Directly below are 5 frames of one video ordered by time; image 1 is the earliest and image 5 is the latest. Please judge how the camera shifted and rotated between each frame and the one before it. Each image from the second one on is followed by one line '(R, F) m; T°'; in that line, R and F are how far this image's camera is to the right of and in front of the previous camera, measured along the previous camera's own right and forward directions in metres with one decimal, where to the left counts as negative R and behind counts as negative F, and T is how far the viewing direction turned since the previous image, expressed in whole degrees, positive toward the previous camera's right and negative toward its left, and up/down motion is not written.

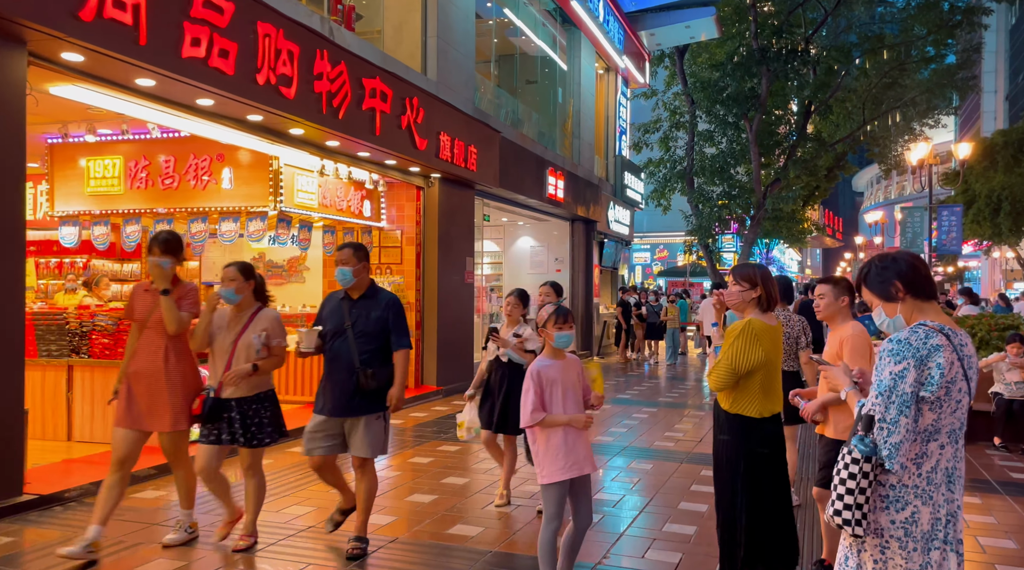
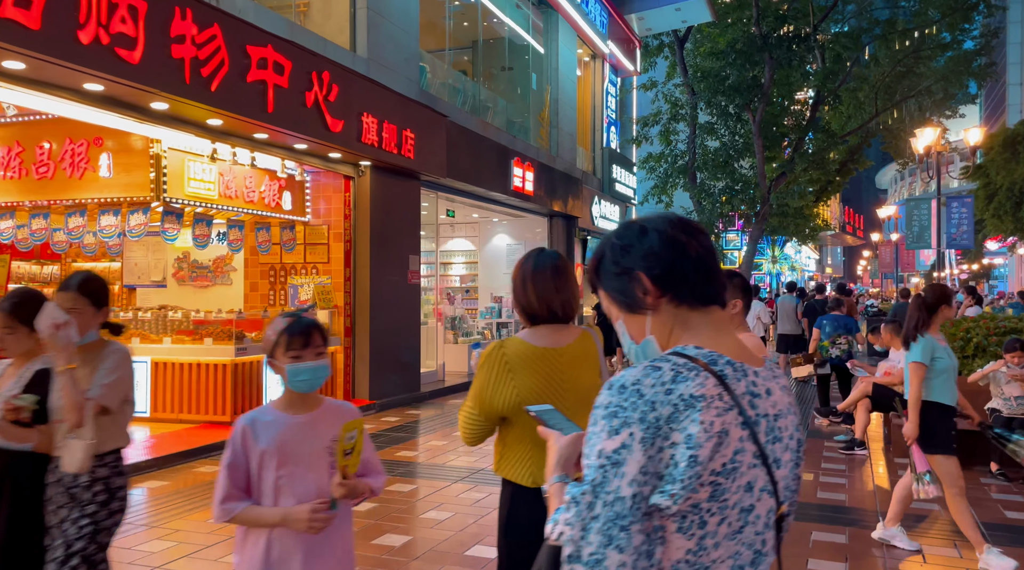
(+0.9, +1.2) m; -2°
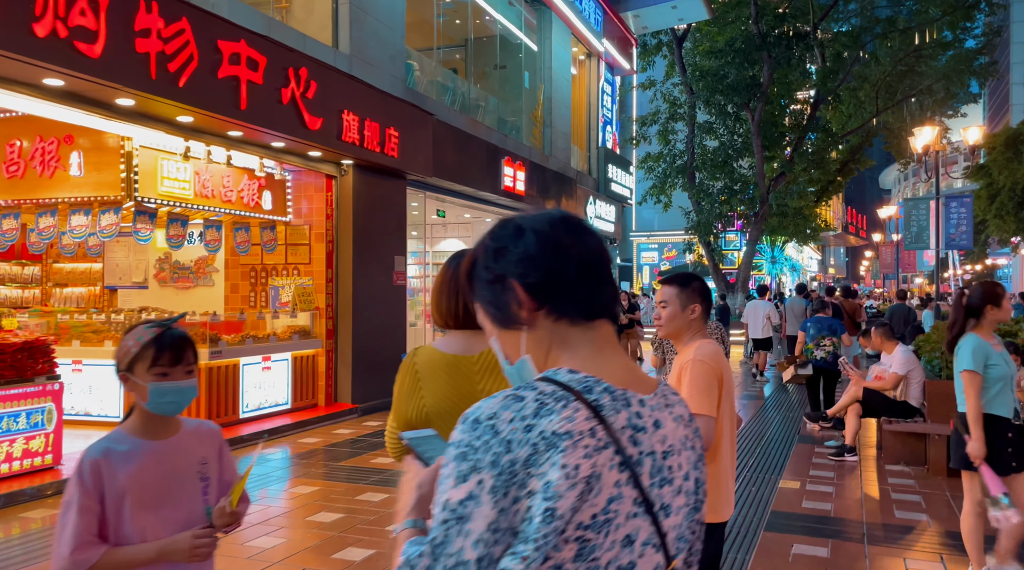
(+0.2, +0.2) m; 0°
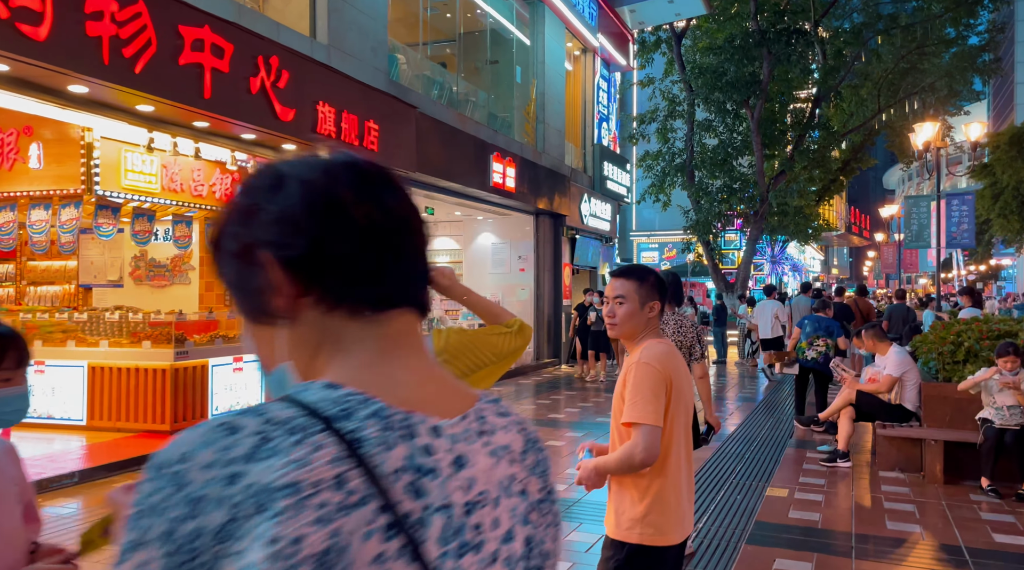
(+0.2, +0.3) m; 0°
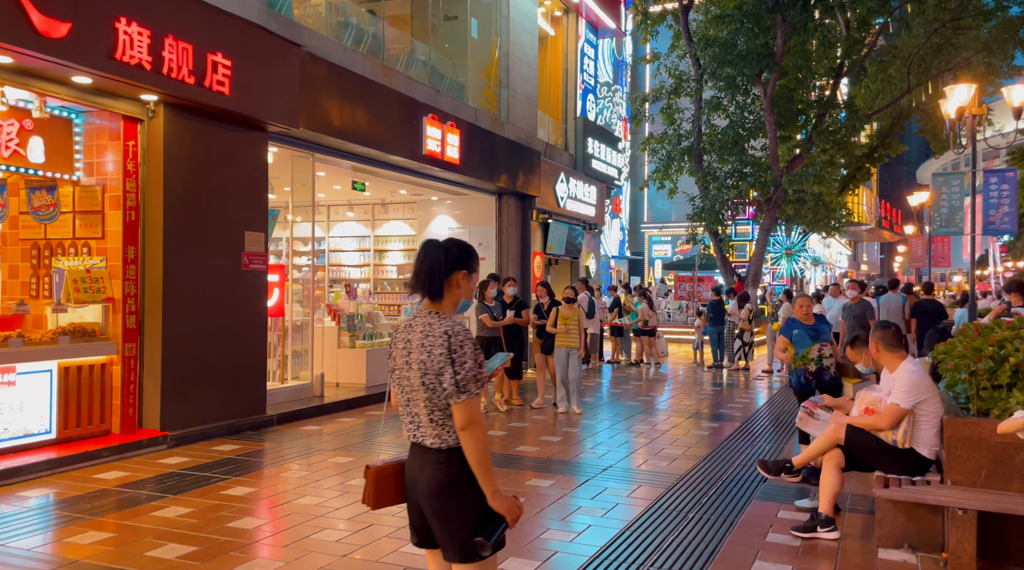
(+1.1, +2.3) m; -2°
